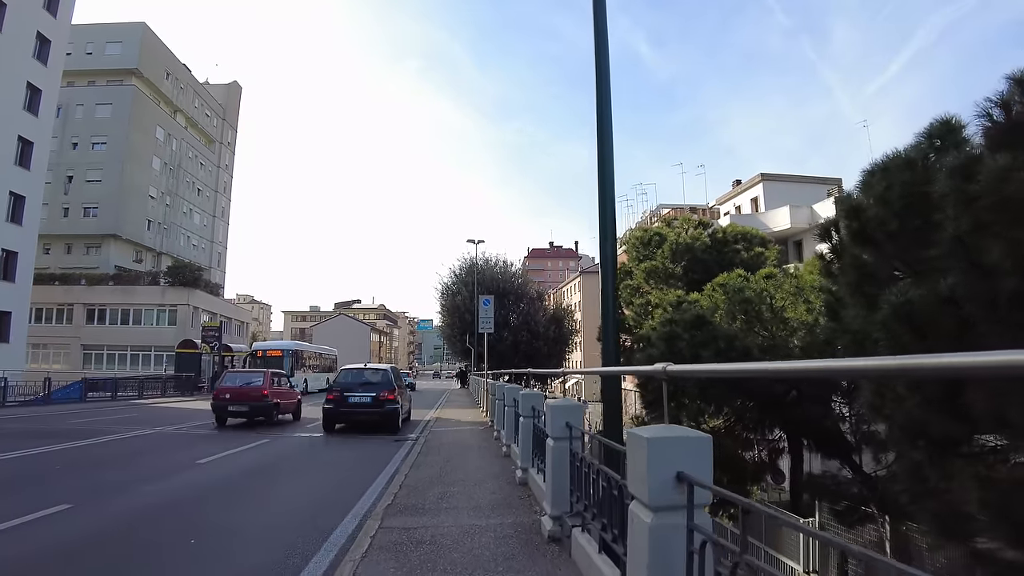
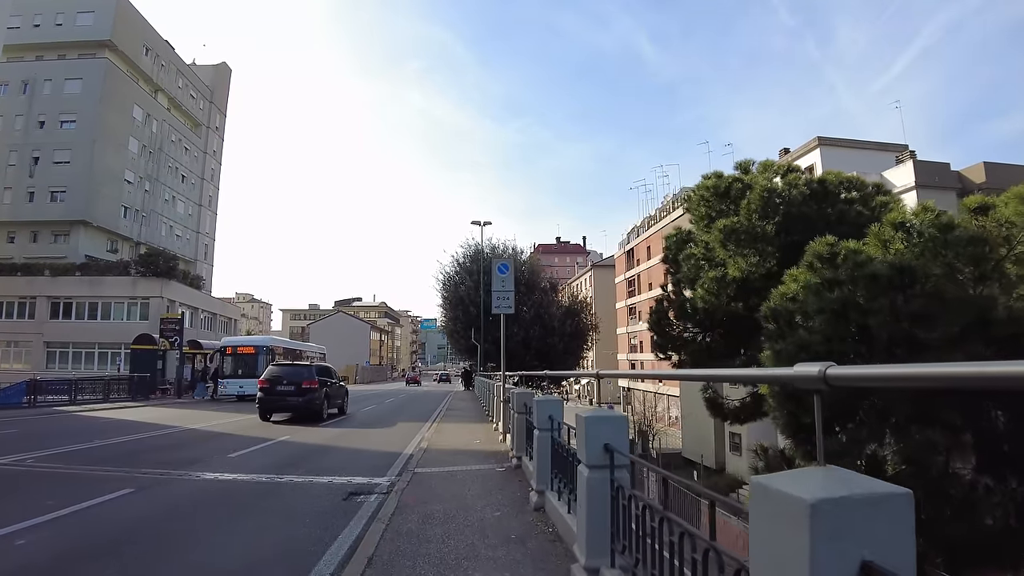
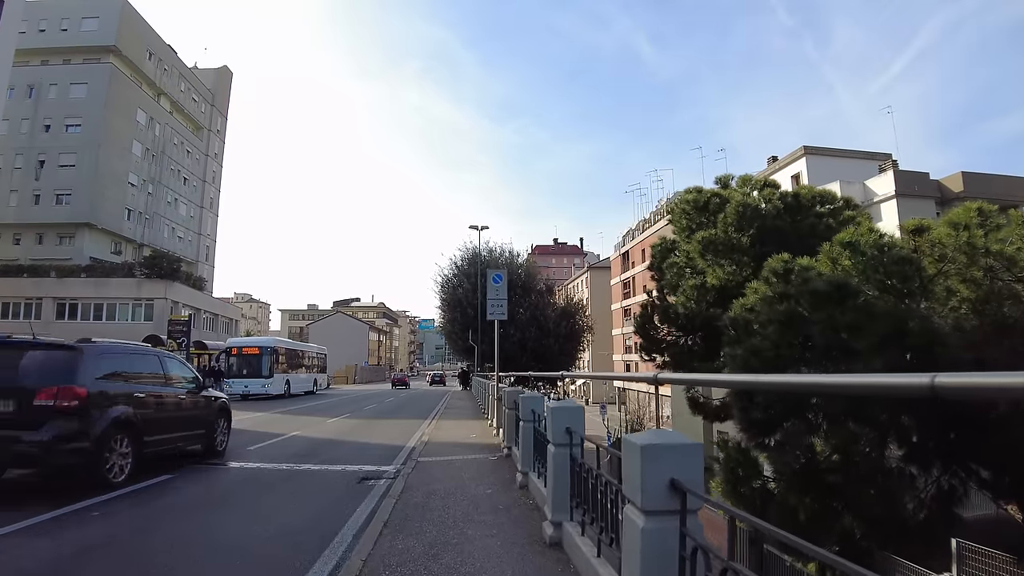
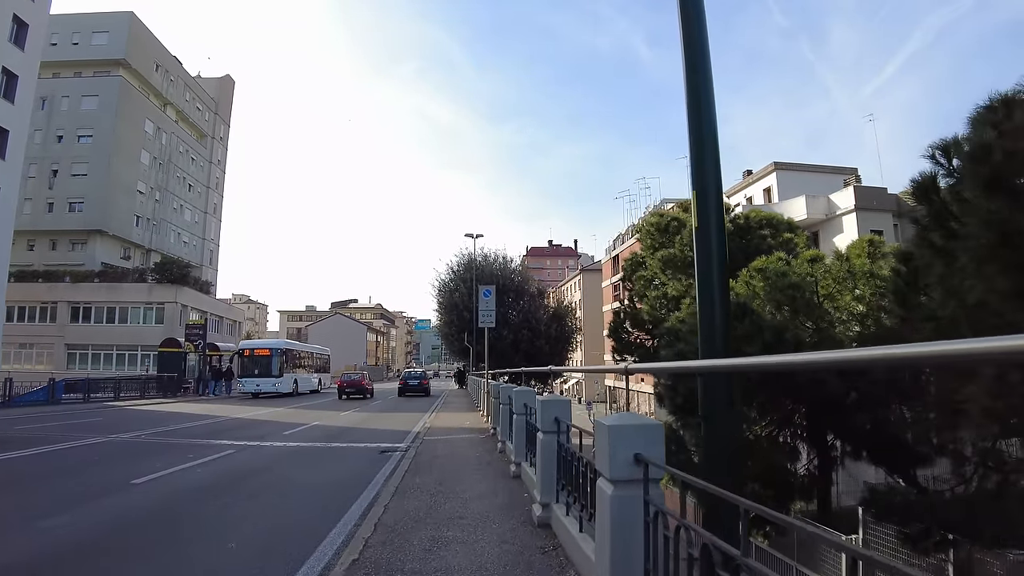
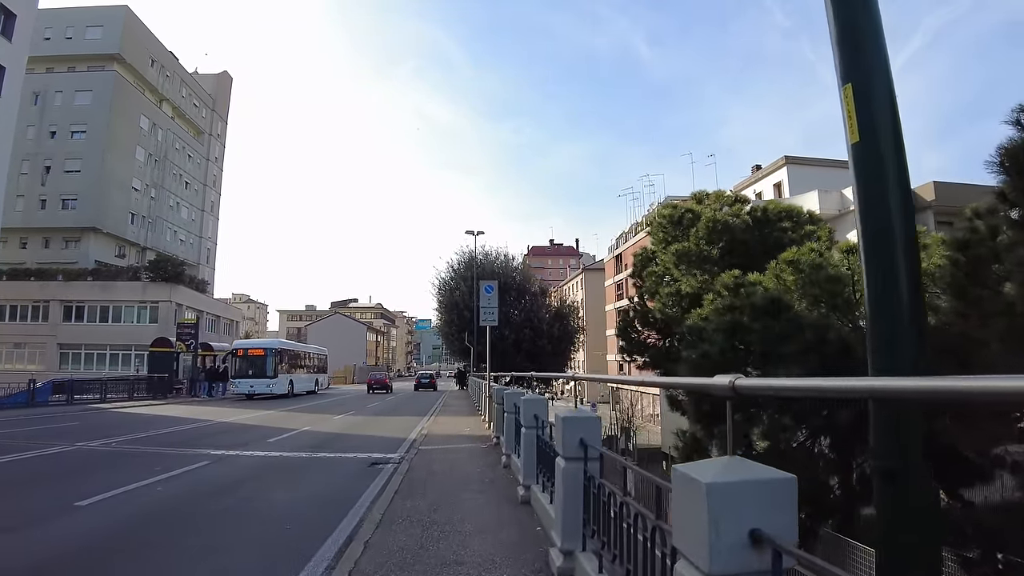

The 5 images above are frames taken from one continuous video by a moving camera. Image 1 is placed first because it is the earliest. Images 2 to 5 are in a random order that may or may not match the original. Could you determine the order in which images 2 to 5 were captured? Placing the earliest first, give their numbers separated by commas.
4, 5, 3, 2
